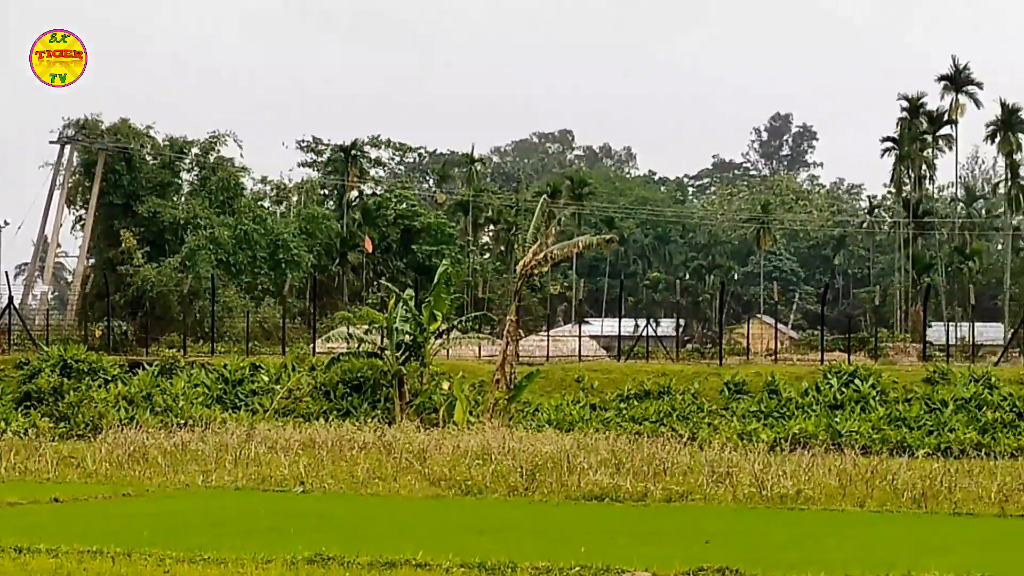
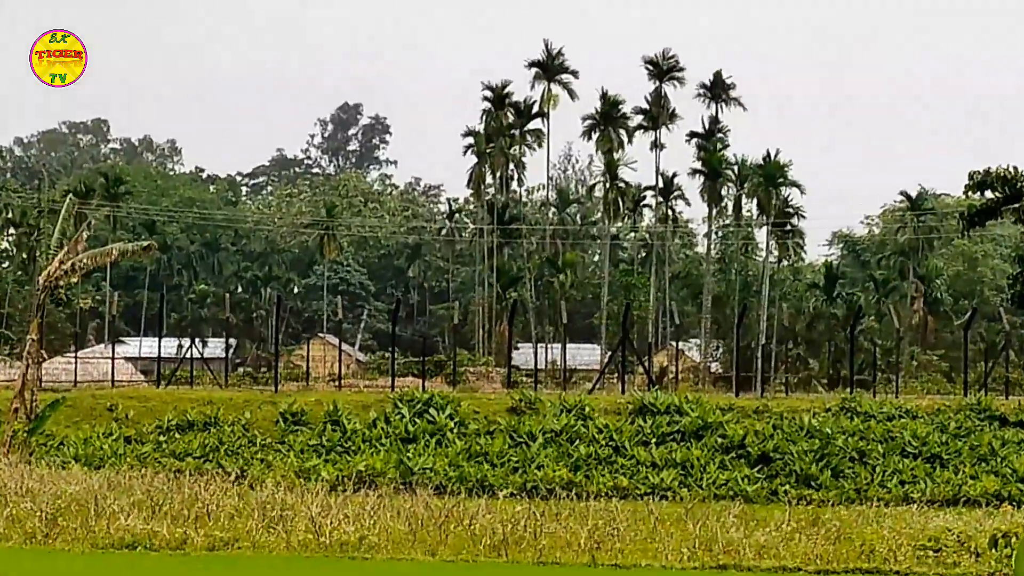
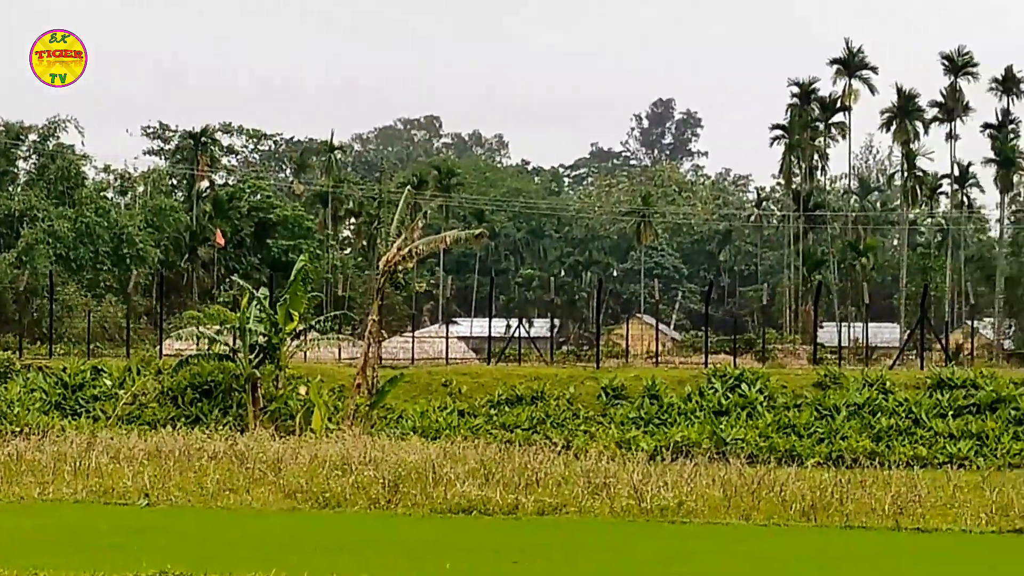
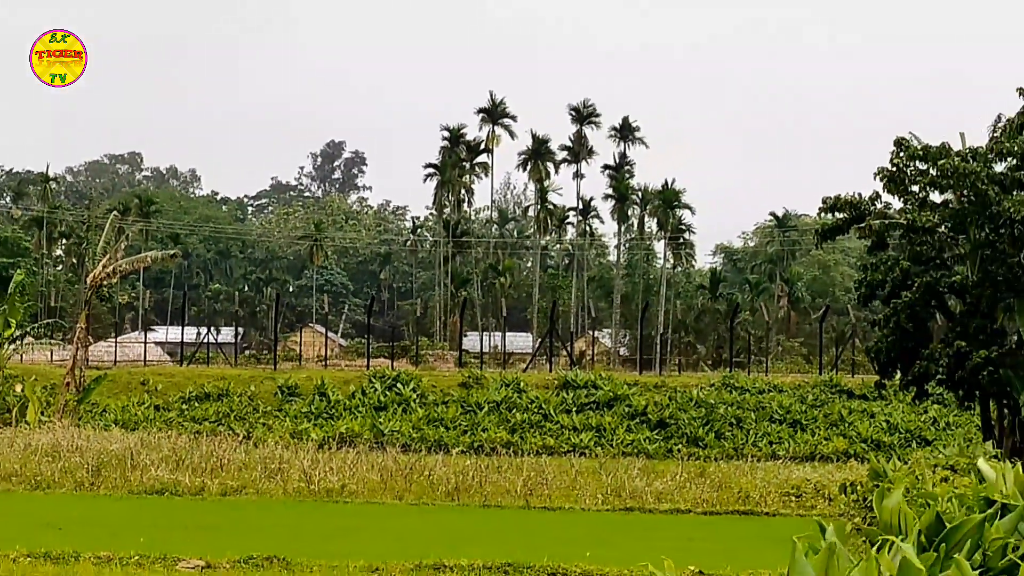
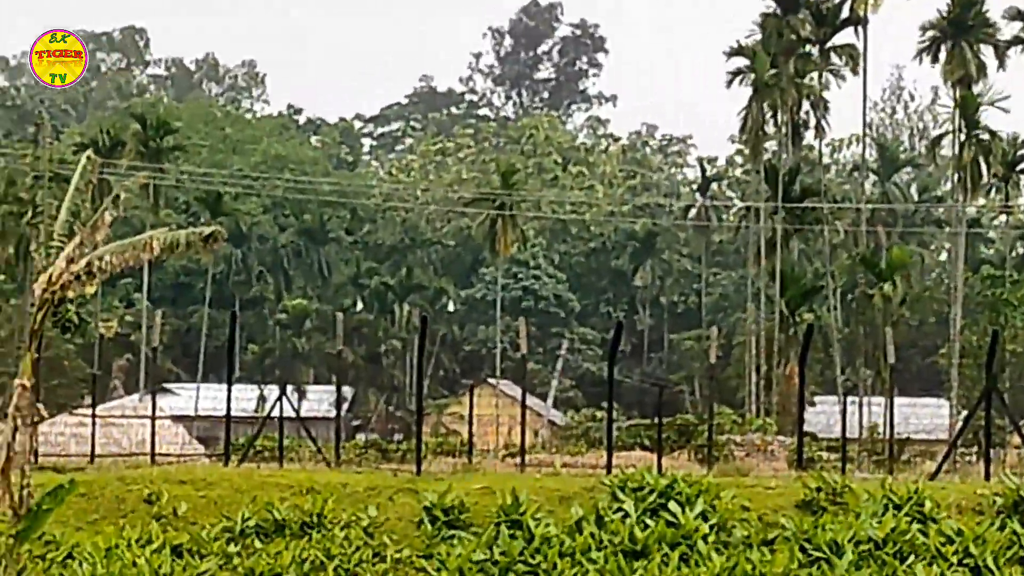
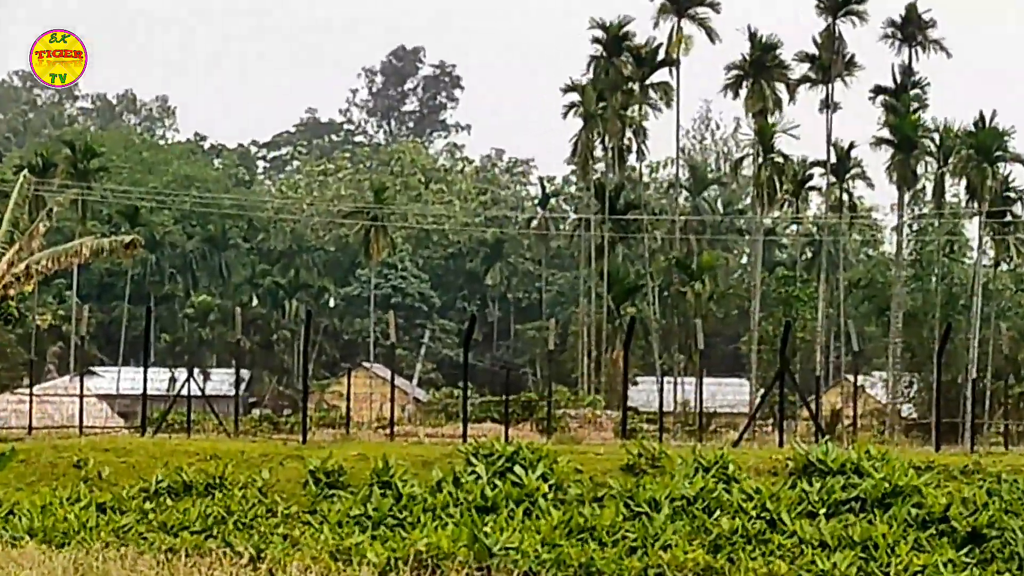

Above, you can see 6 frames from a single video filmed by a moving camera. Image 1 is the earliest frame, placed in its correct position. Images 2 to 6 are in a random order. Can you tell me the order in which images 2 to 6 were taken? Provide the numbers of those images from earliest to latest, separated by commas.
3, 4, 2, 6, 5
